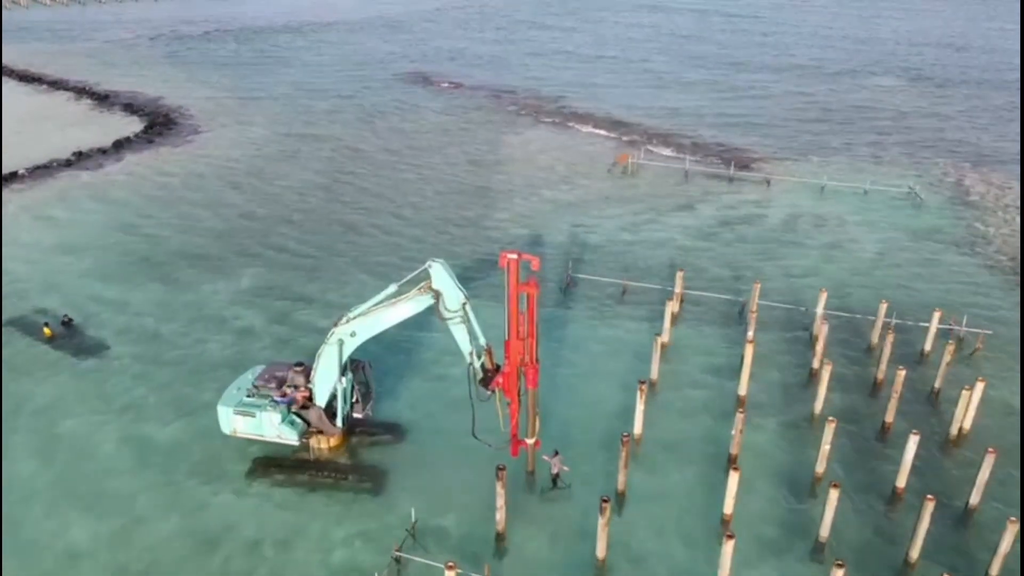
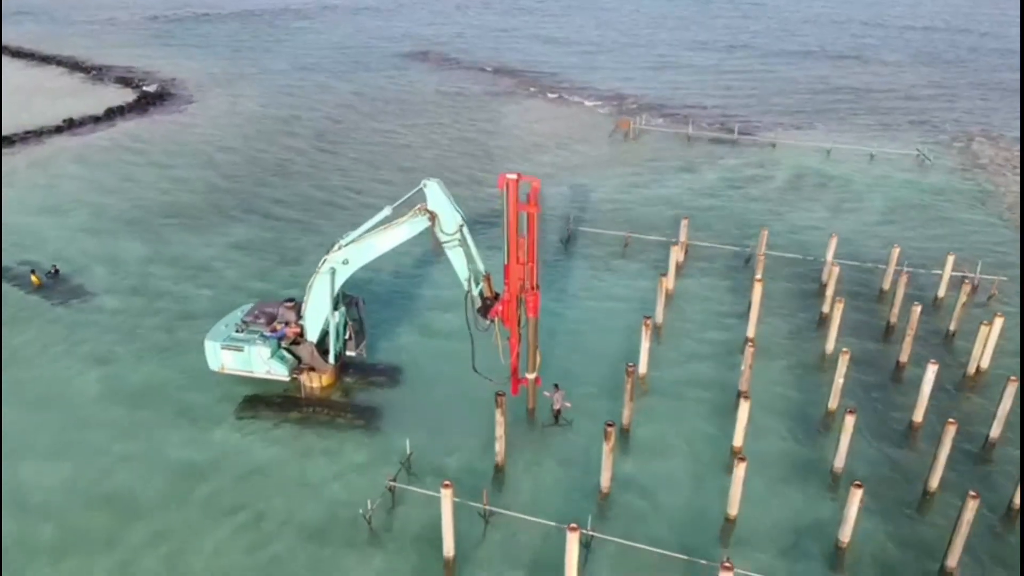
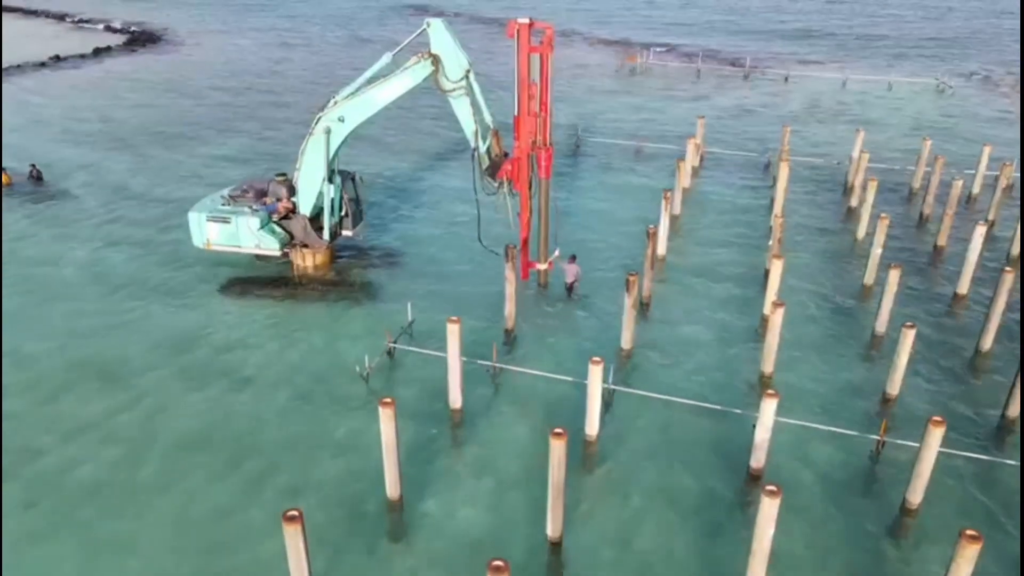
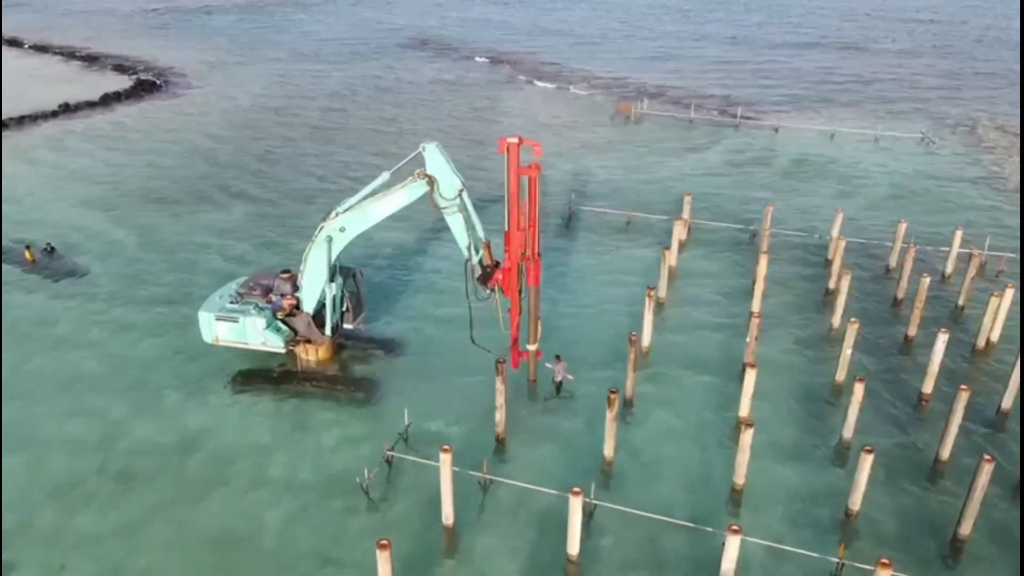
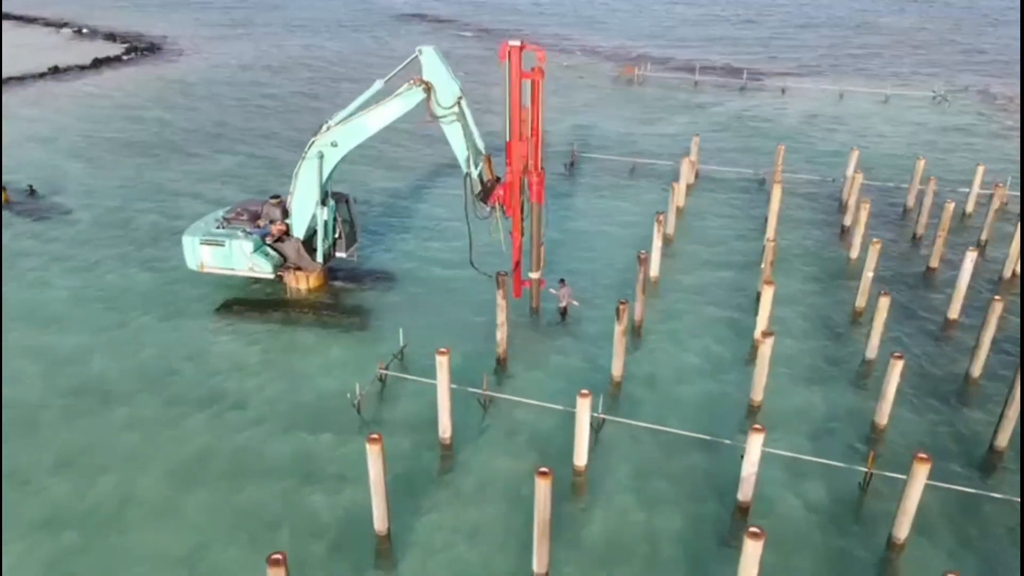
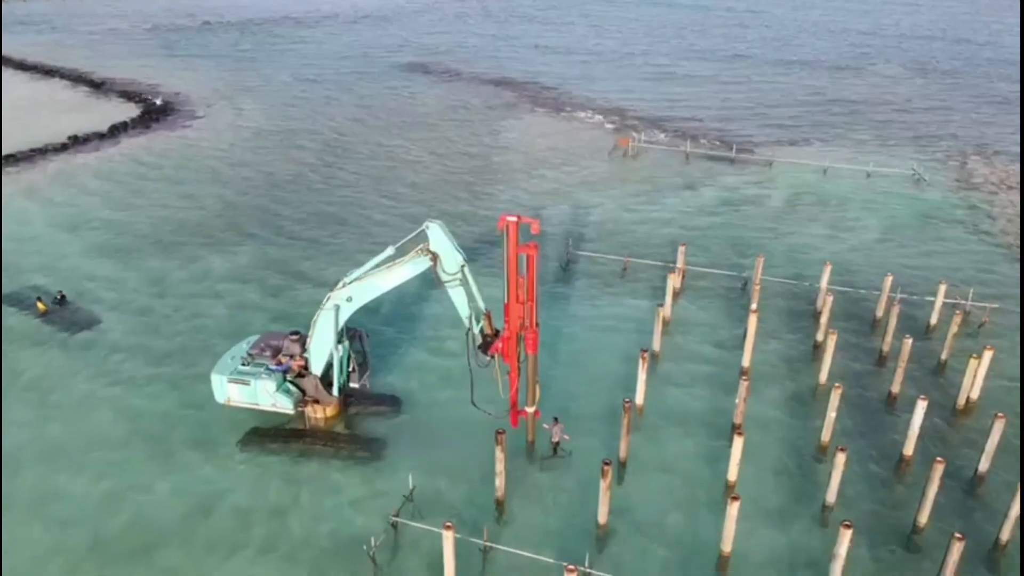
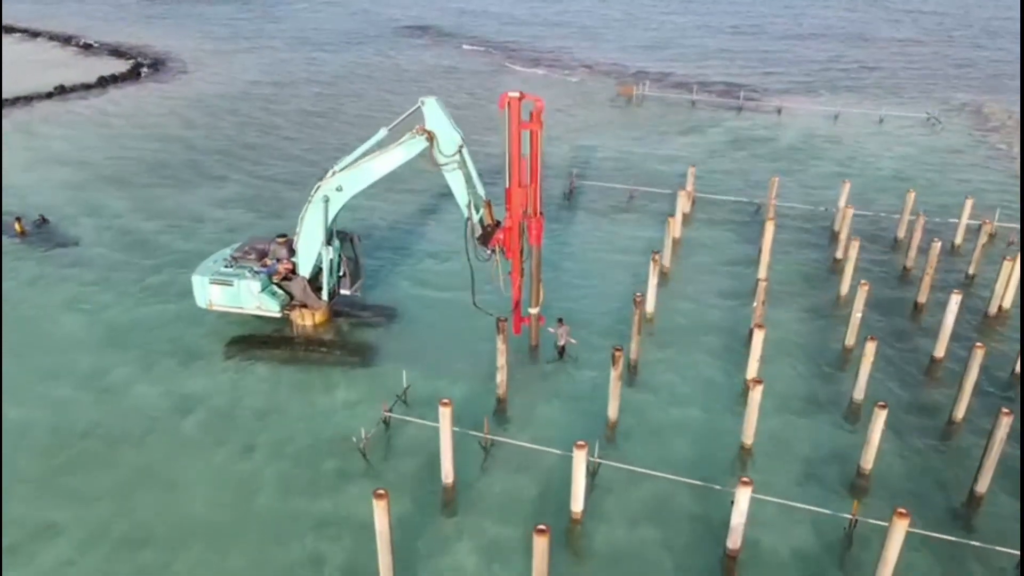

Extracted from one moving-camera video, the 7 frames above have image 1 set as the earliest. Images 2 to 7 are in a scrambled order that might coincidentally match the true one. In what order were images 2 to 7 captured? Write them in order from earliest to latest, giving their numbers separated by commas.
6, 2, 4, 7, 5, 3
